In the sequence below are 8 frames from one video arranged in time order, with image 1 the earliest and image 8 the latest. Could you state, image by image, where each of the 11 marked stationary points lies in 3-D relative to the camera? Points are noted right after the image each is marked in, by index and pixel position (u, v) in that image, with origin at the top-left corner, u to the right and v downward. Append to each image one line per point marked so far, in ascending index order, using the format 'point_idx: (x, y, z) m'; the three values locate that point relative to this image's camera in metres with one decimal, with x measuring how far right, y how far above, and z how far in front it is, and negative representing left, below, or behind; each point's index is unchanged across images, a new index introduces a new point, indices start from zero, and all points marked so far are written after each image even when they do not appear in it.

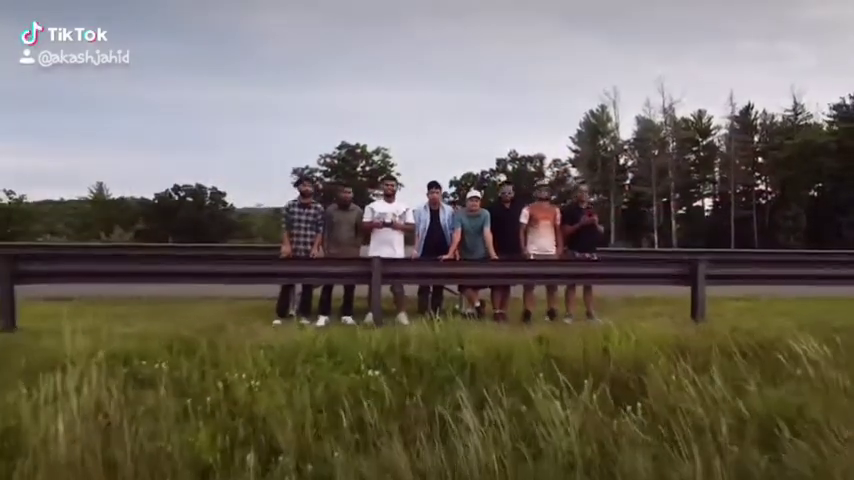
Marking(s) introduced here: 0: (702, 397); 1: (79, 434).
0: (+0.5, -0.3, +2.3) m
1: (-0.5, -0.3, +2.0) m
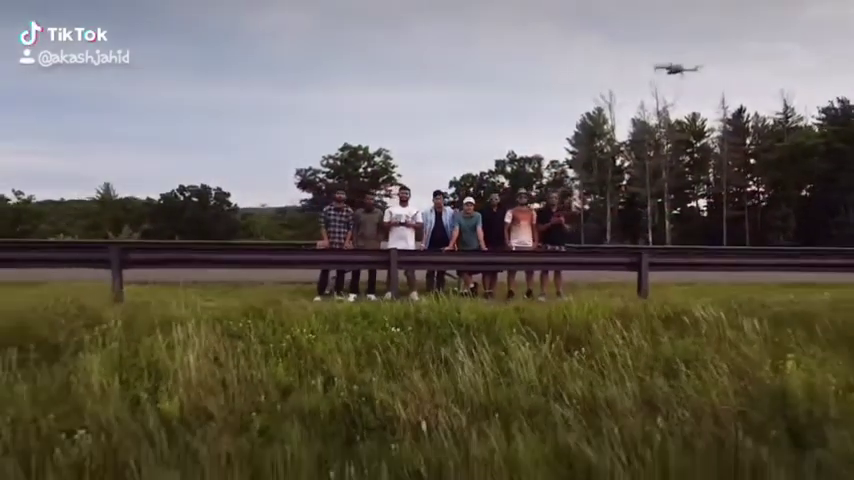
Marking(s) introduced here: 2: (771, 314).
0: (+0.5, -0.3, +3.3) m
1: (-0.5, -0.3, +3.0) m
2: (+0.9, -0.2, +3.7) m
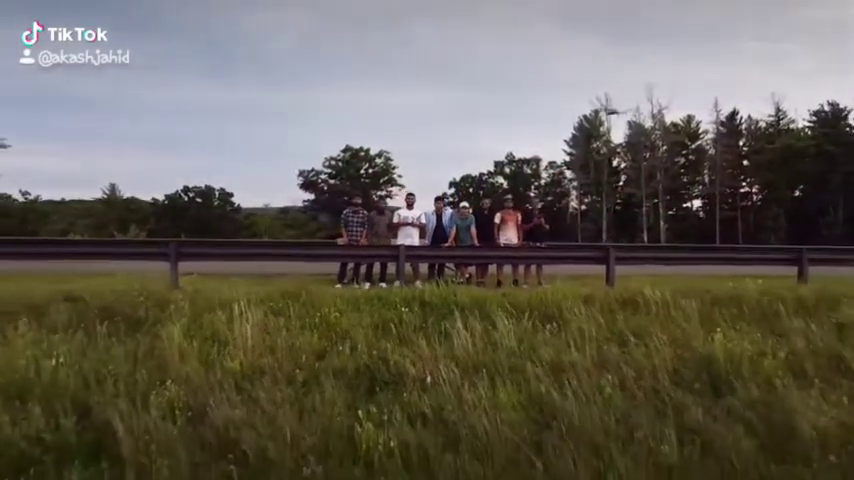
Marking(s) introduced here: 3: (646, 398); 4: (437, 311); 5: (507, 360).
0: (+0.5, -0.2, +4.1) m
1: (-0.5, -0.3, +3.8) m
2: (+1.0, -0.2, +4.5) m
3: (+0.6, -0.4, +3.5) m
4: (0.0, -0.2, +4.3) m
5: (+0.2, -0.3, +3.8) m
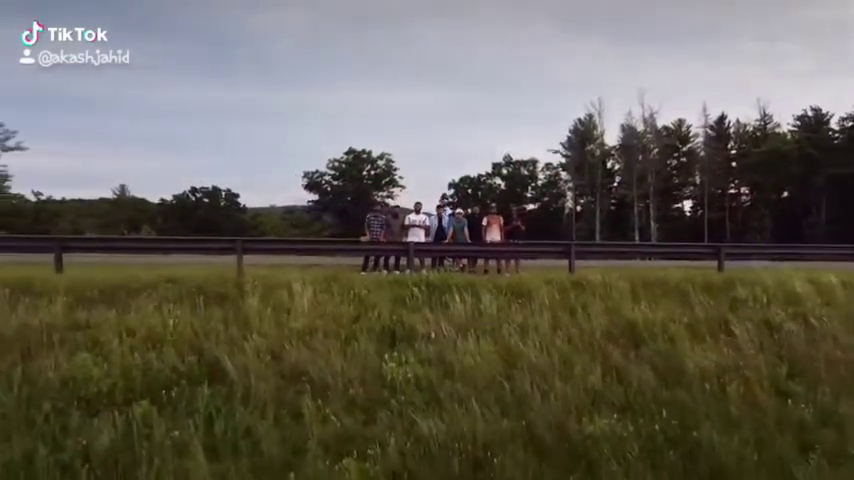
0: (+0.5, -0.2, +5.6) m
1: (-0.5, -0.3, +5.4) m
2: (+1.0, -0.2, +6.0) m
3: (+0.6, -0.4, +5.1) m
4: (+0.1, -0.2, +5.8) m
5: (+0.2, -0.3, +5.3) m
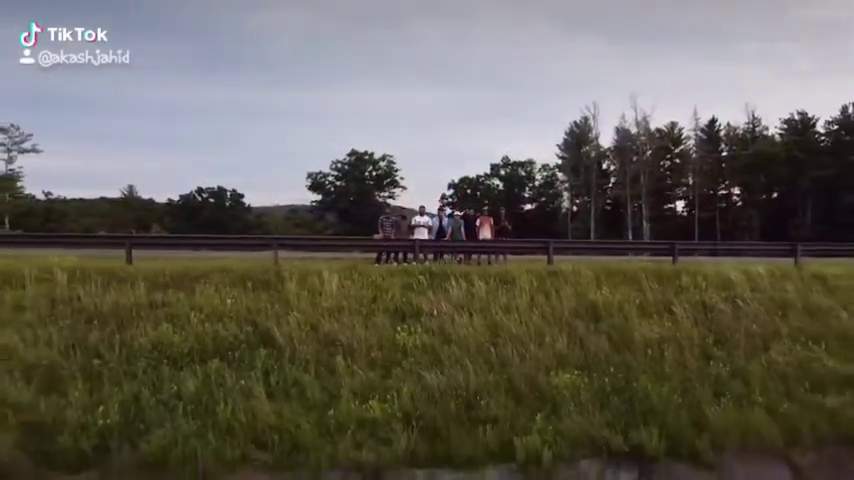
0: (+0.5, -0.2, +7.0) m
1: (-0.5, -0.2, +6.7) m
2: (+1.0, -0.2, +7.4) m
3: (+0.6, -0.4, +6.4) m
4: (+0.1, -0.2, +7.1) m
5: (+0.3, -0.3, +6.6) m
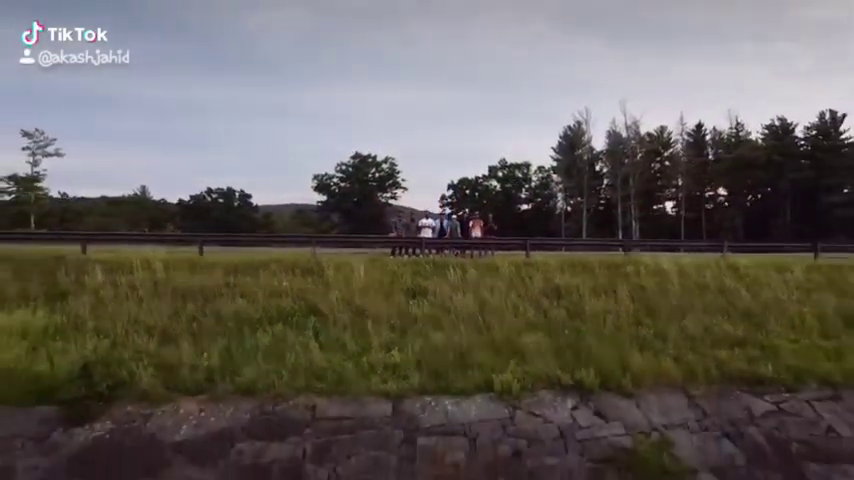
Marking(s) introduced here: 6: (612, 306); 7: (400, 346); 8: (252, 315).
0: (+0.6, -0.2, +9.2) m
1: (-0.4, -0.2, +8.9) m
2: (+1.0, -0.2, +9.6) m
3: (+0.6, -0.4, +8.6) m
4: (+0.1, -0.2, +9.3) m
5: (+0.3, -0.3, +8.8) m
6: (+1.2, -0.4, +8.4) m
7: (-0.2, -0.6, +7.6) m
8: (-1.0, -0.4, +7.9) m
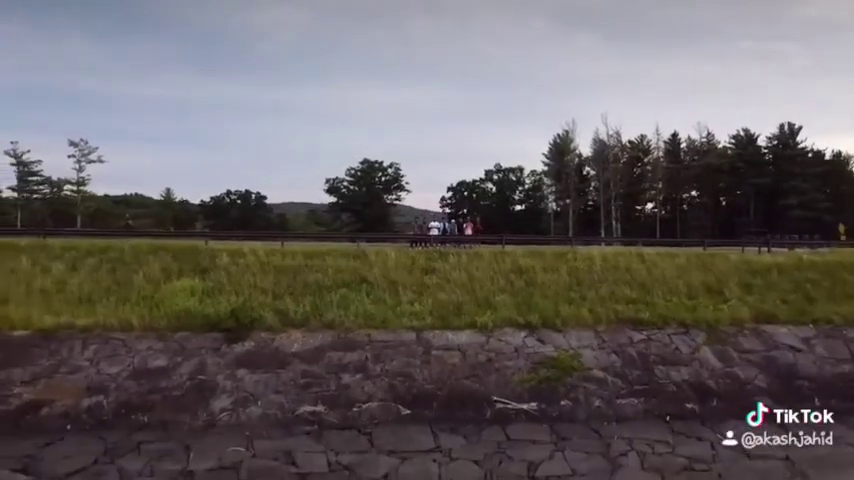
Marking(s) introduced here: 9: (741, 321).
0: (+0.6, -0.2, +13.8) m
1: (-0.4, -0.2, +13.6) m
2: (+1.1, -0.1, +14.2) m
3: (+0.7, -0.3, +13.2) m
4: (+0.2, -0.1, +14.0) m
5: (+0.4, -0.3, +13.5) m
6: (+1.2, -0.4, +13.1) m
7: (-0.1, -0.6, +12.2) m
8: (-0.9, -0.4, +12.6) m
9: (+2.8, -0.7, +12.2) m
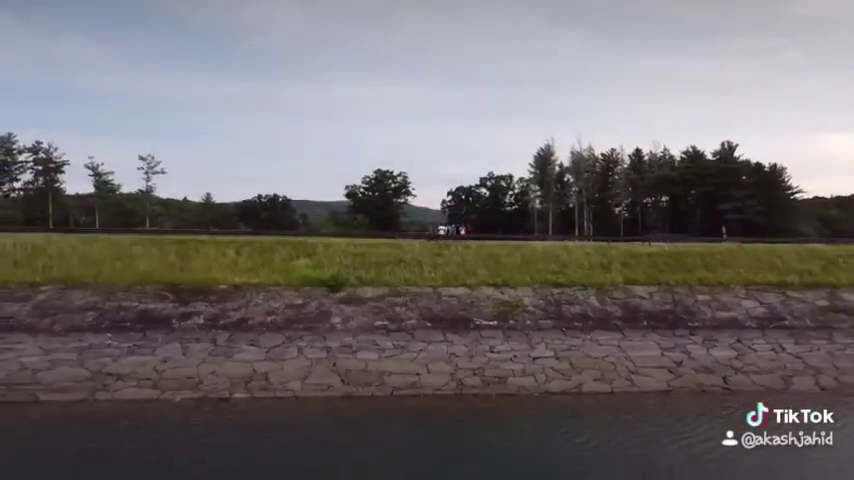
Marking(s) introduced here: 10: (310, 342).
0: (+0.8, -0.1, +23.2) m
1: (-0.2, -0.1, +22.9) m
2: (+1.3, -0.1, +23.6) m
3: (+0.9, -0.3, +22.6) m
4: (+0.4, -0.1, +23.4) m
5: (+0.6, -0.2, +22.8) m
6: (+1.4, -0.3, +22.5) m
7: (+0.1, -0.5, +21.6) m
8: (-0.8, -0.4, +21.9) m
9: (+3.0, -0.7, +21.6) m
10: (-1.6, -1.4, +18.1) m
